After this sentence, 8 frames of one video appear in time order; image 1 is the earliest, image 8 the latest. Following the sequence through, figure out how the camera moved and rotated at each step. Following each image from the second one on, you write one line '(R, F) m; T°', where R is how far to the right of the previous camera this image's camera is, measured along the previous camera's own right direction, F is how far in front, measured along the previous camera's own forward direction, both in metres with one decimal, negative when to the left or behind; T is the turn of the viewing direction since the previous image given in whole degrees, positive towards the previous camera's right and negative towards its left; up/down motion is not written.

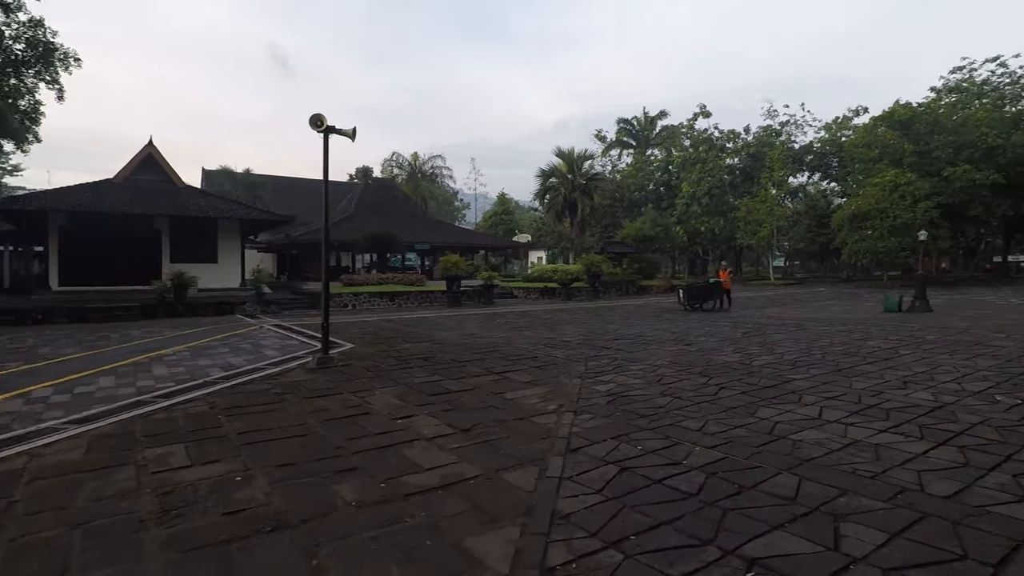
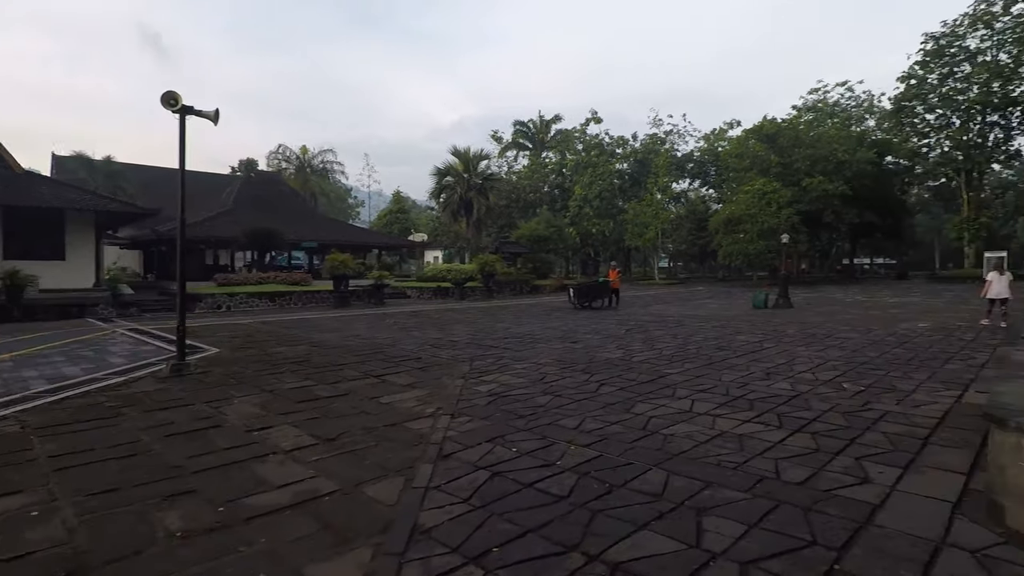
(+0.2, +0.2) m; +10°
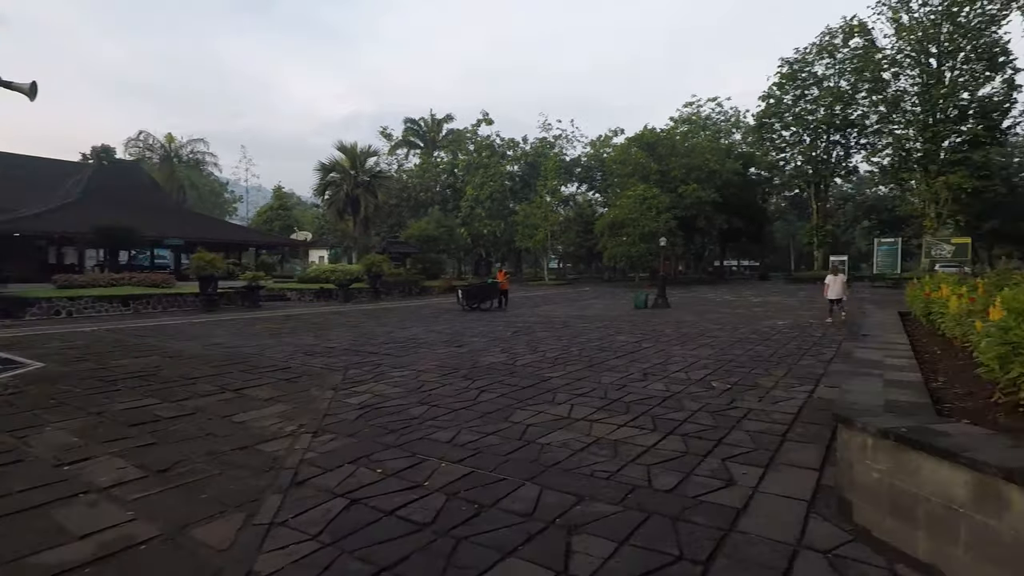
(+0.2, +0.2) m; +11°
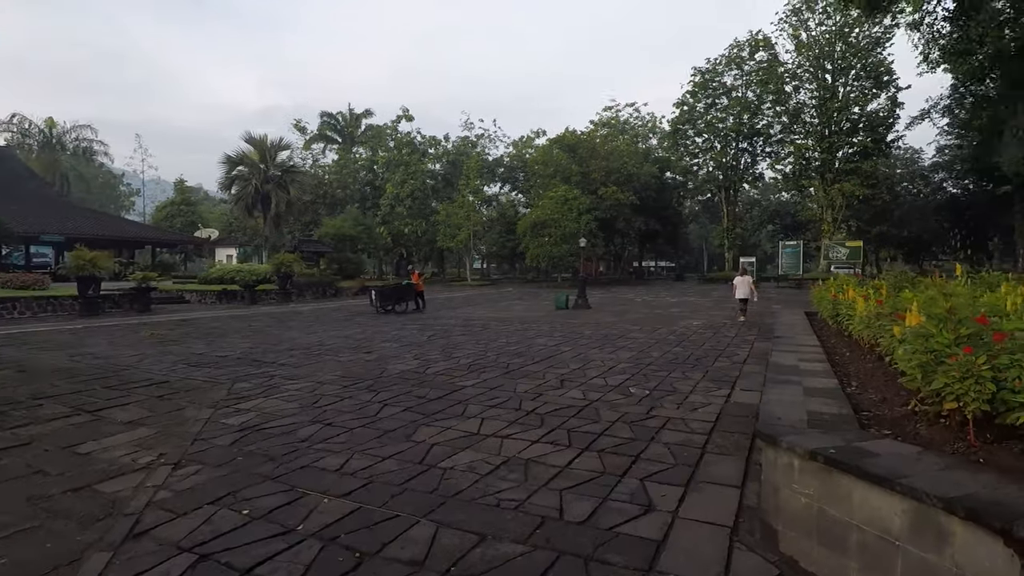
(+0.1, +0.4) m; +7°
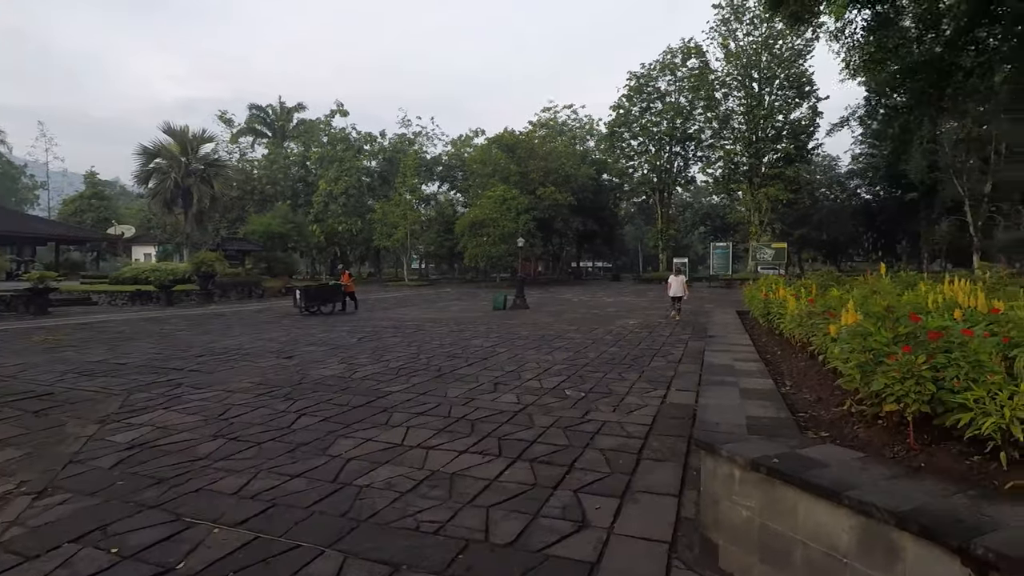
(+0.1, +0.3) m; +6°
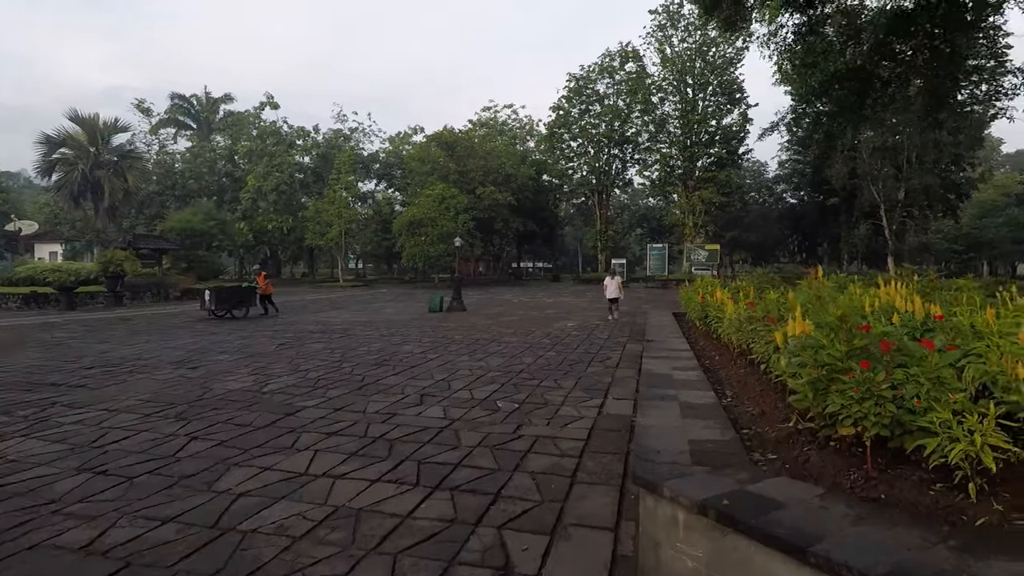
(+0.1, +0.4) m; +6°
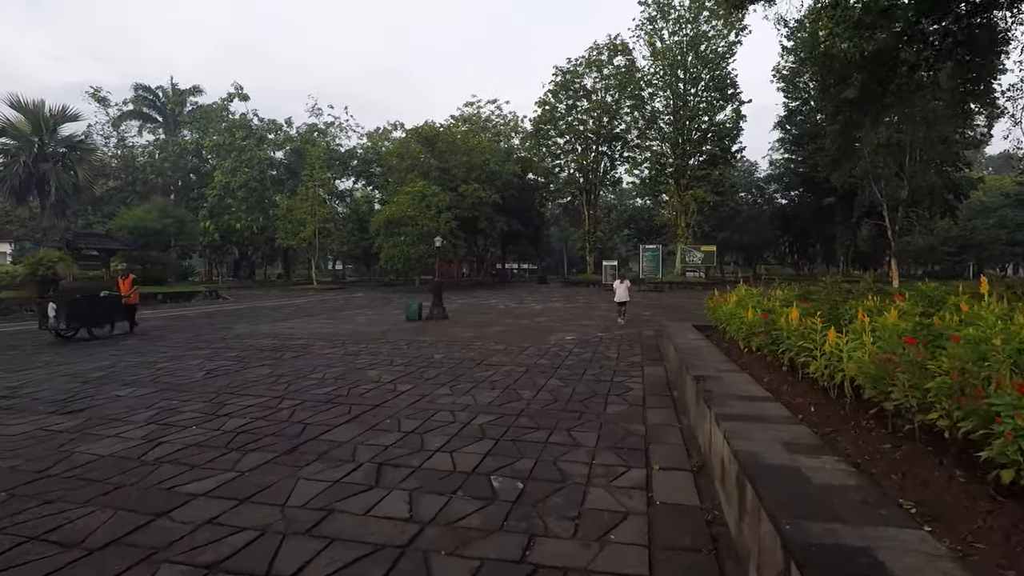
(-0.1, +1.6) m; +2°
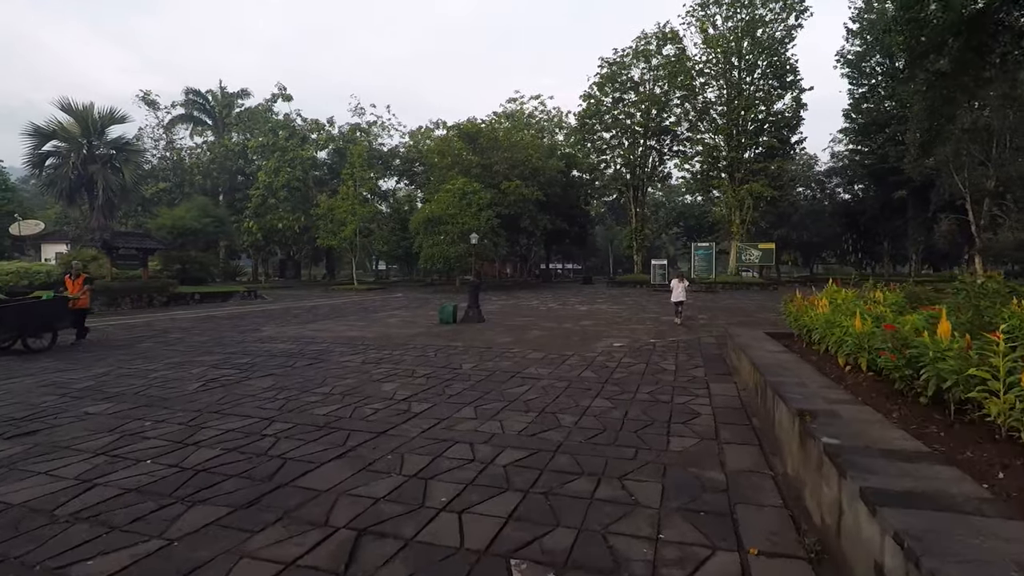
(+0.1, +1.0) m; -4°
